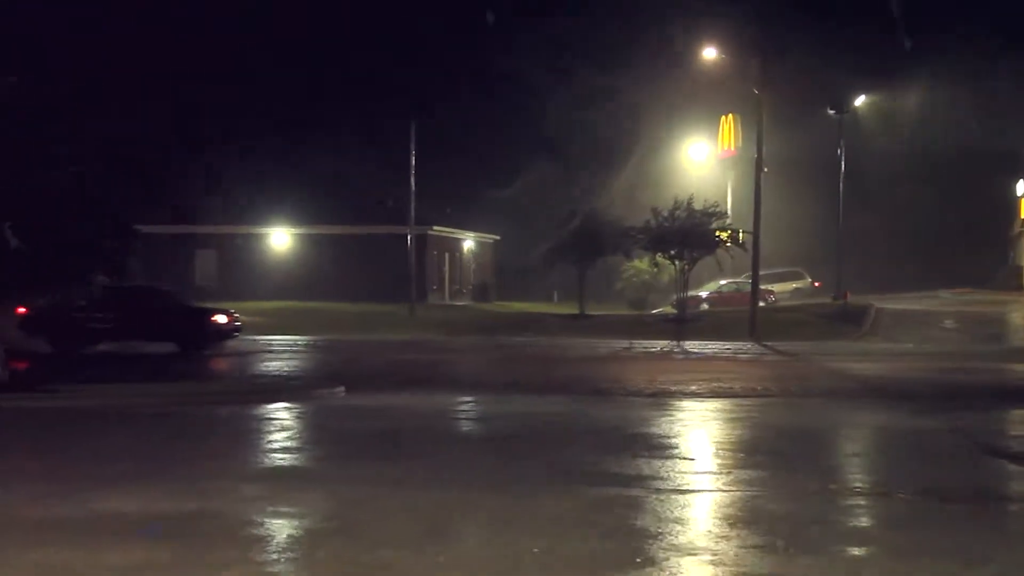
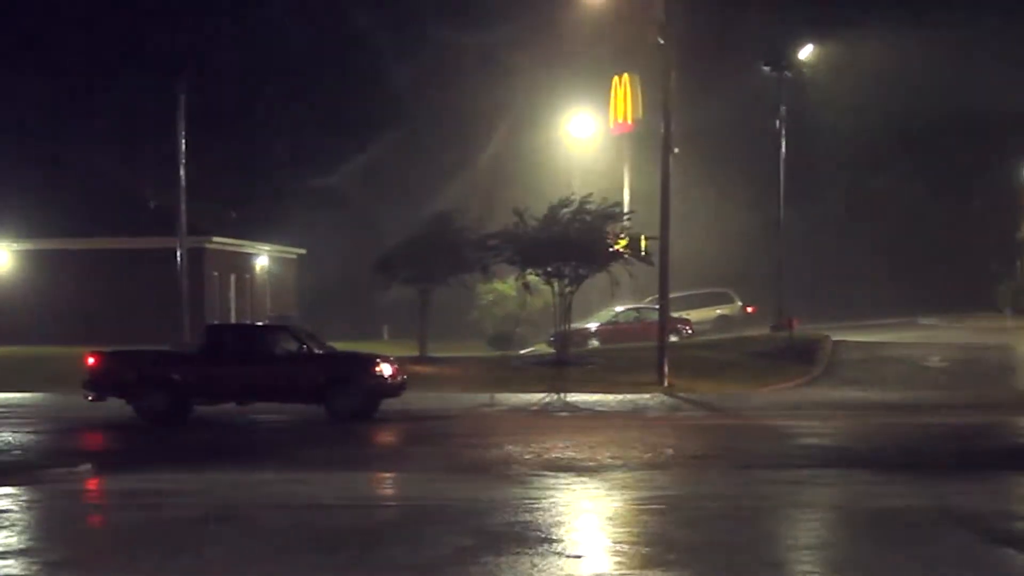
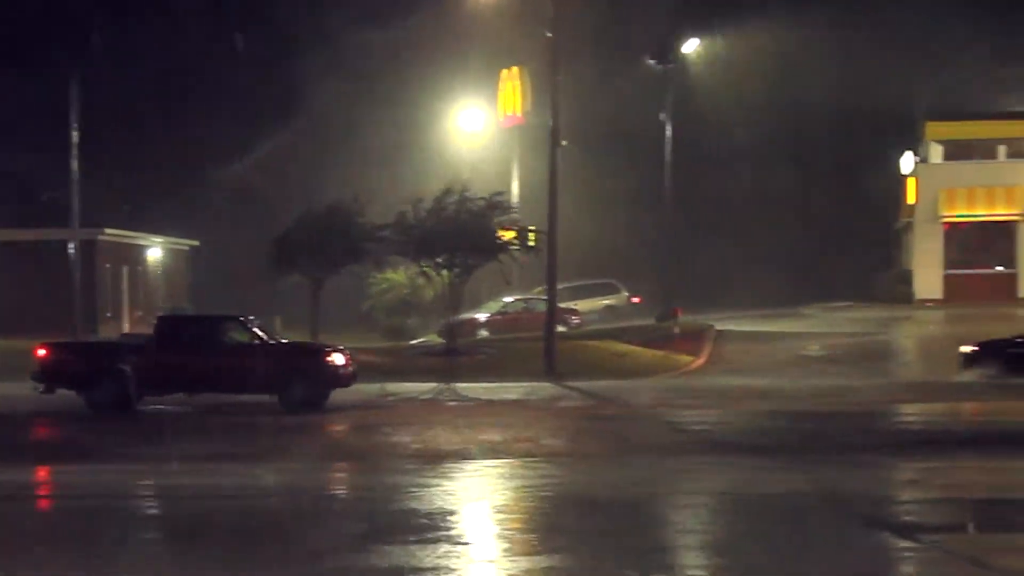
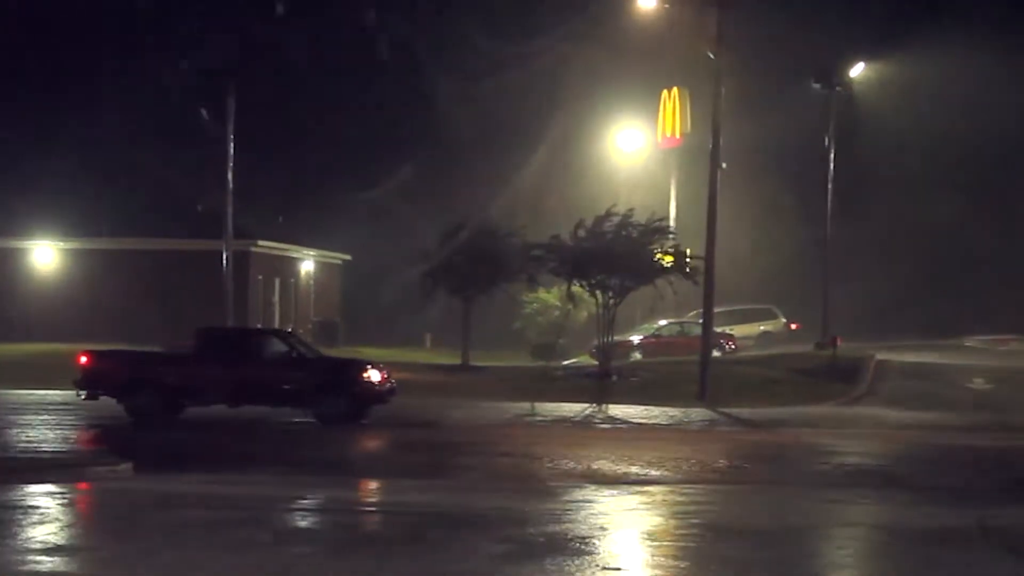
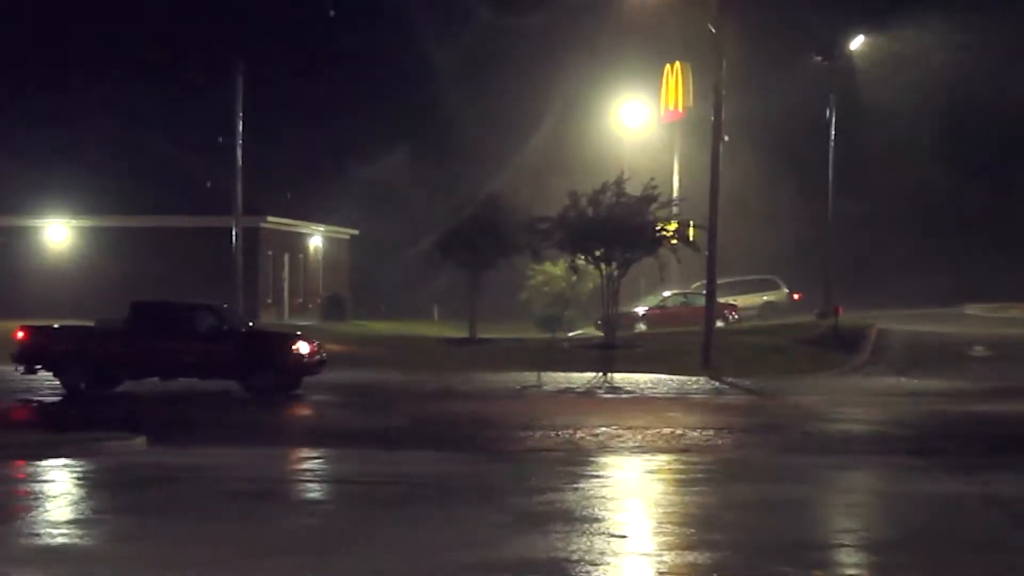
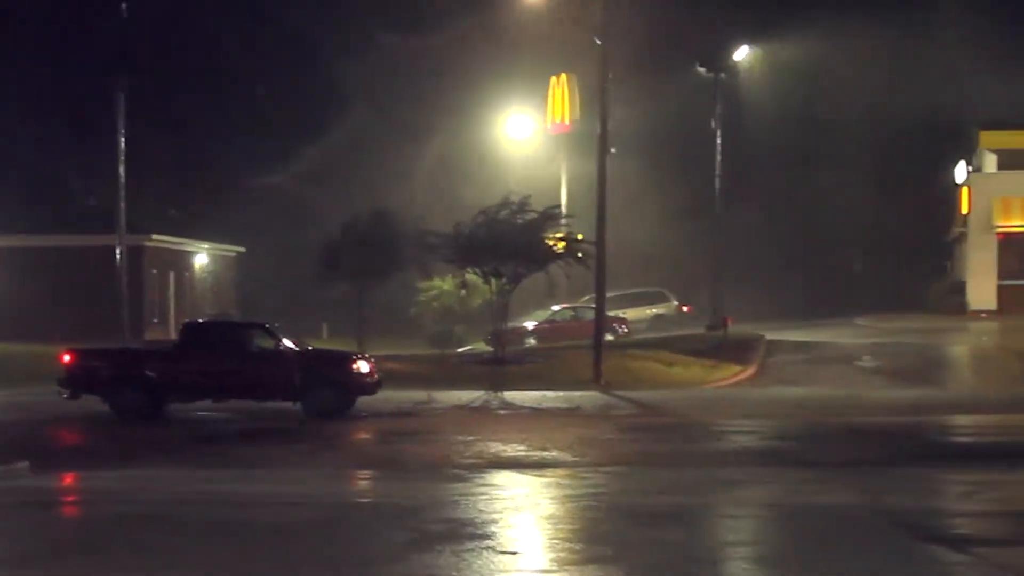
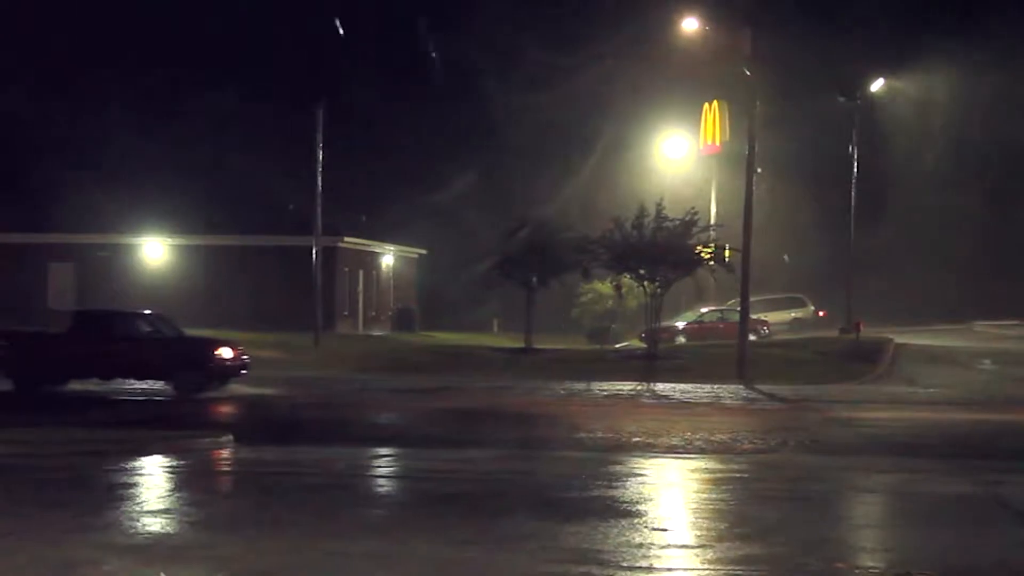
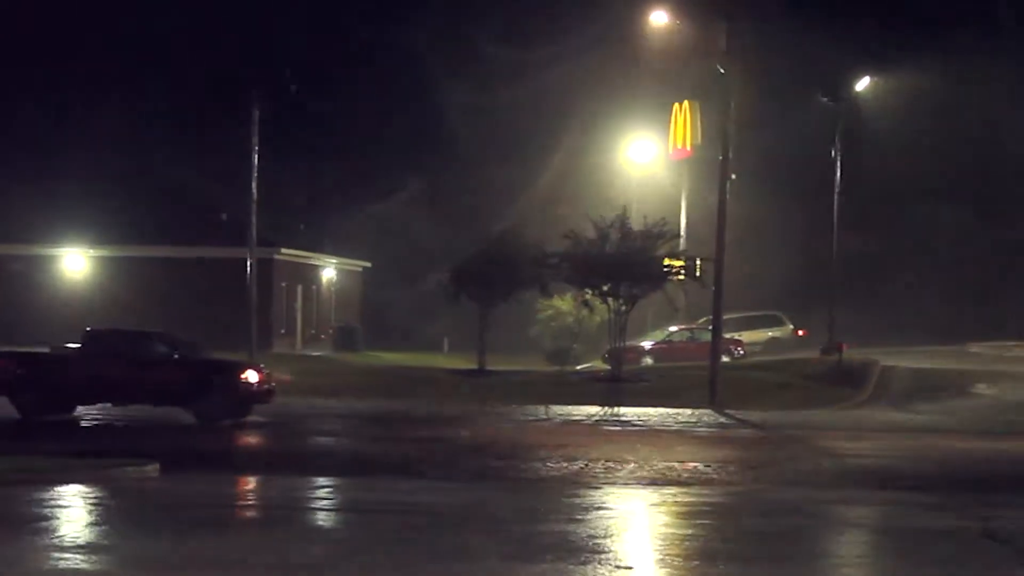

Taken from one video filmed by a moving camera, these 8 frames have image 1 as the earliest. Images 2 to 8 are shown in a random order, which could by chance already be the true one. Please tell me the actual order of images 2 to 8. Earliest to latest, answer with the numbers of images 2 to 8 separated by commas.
7, 8, 5, 4, 2, 6, 3
